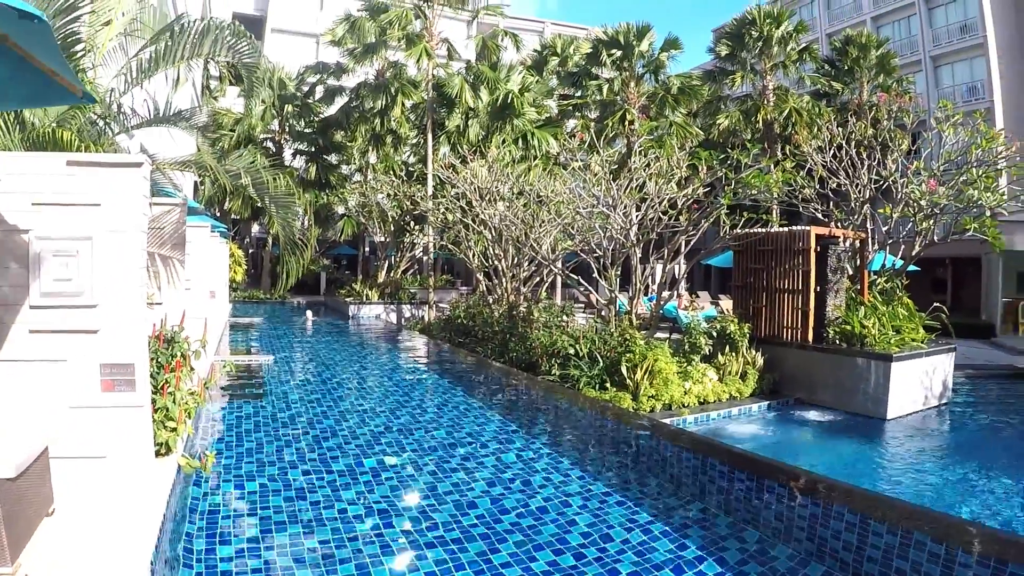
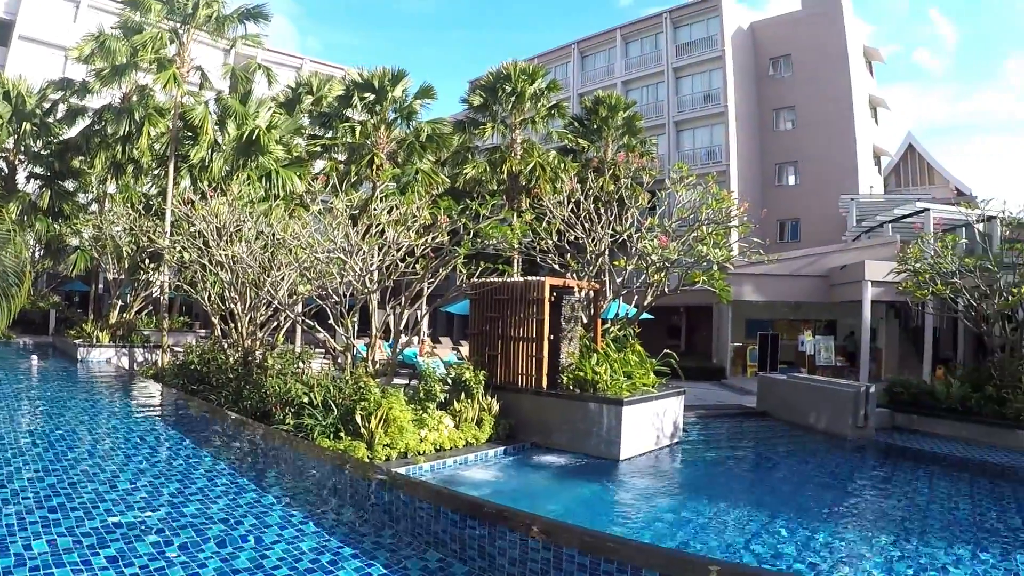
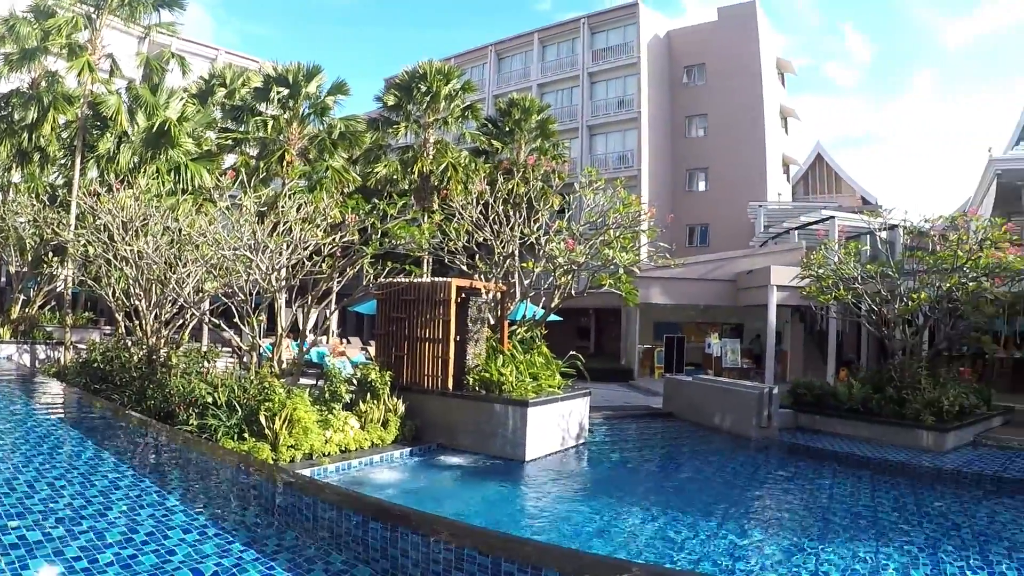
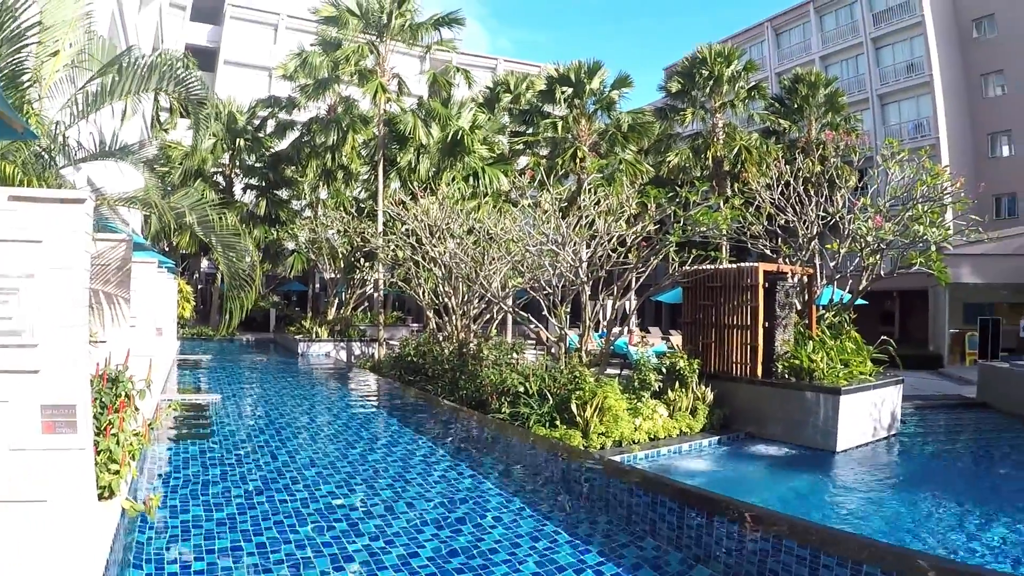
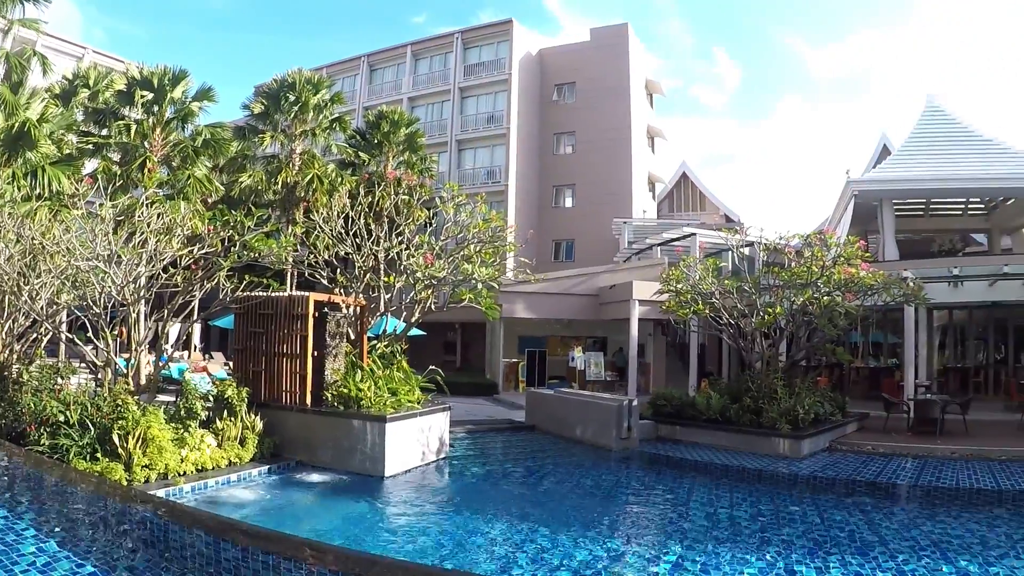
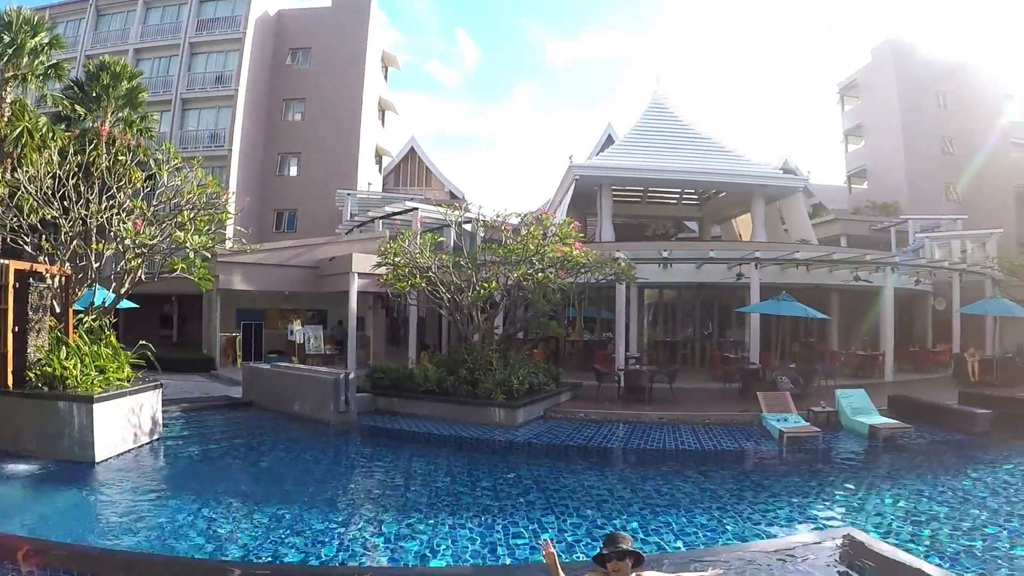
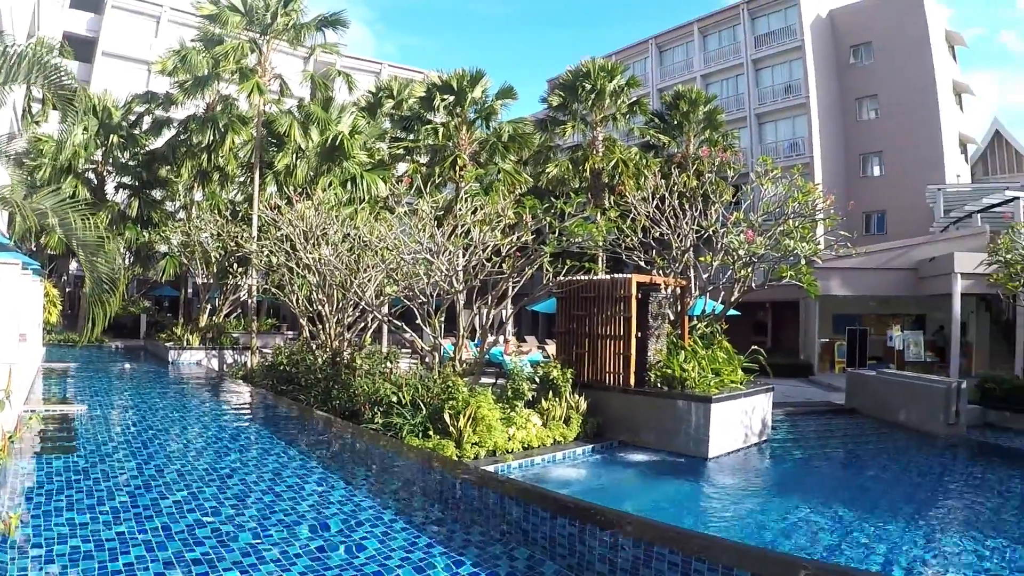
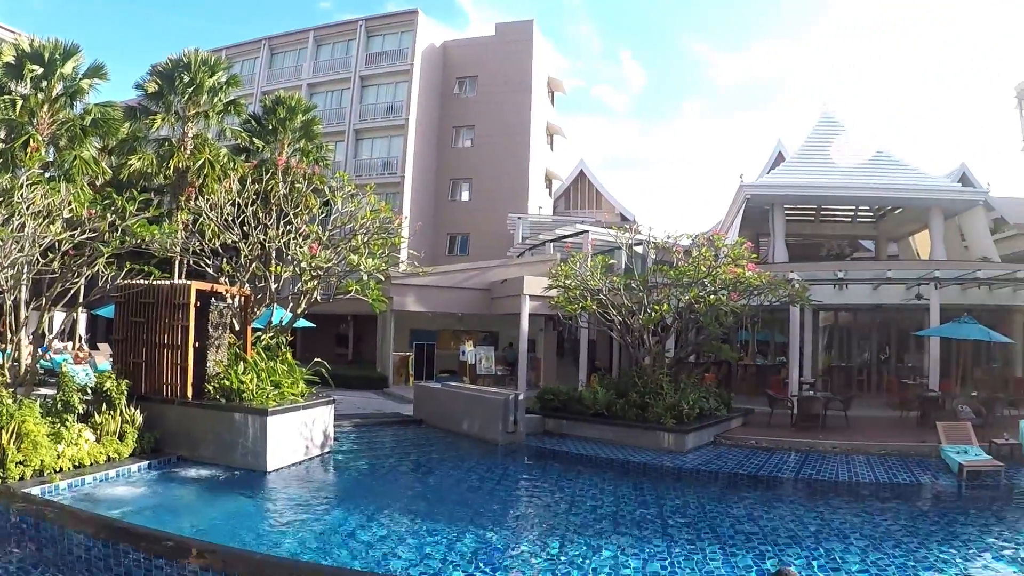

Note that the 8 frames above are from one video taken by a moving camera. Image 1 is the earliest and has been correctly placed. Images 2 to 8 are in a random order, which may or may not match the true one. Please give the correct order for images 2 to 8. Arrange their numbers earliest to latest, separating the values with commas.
4, 7, 2, 3, 5, 8, 6
